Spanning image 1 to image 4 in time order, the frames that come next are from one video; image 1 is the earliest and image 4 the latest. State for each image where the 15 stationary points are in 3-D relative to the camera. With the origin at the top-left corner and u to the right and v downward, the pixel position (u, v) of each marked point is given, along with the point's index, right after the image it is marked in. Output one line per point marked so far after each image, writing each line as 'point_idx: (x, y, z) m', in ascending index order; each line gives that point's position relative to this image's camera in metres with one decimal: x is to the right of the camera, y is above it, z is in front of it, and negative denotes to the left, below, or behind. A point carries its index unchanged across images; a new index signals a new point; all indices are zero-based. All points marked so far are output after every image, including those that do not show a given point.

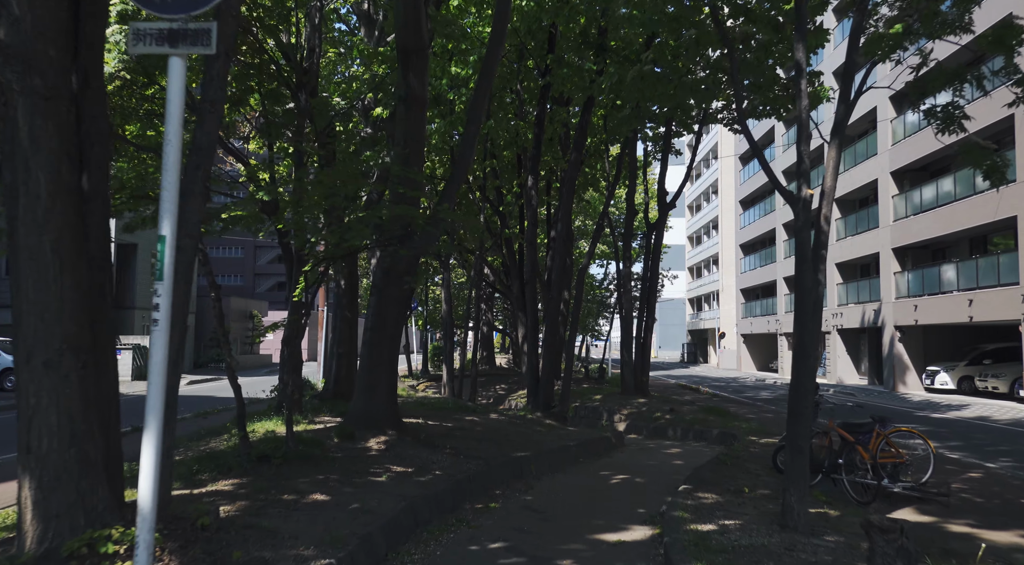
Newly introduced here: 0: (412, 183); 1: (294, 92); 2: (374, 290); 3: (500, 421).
0: (-1.1, +1.1, +7.4) m
1: (-3.1, +2.7, +9.7) m
2: (-1.6, -0.1, +7.9) m
3: (-0.2, -2.2, +10.9) m
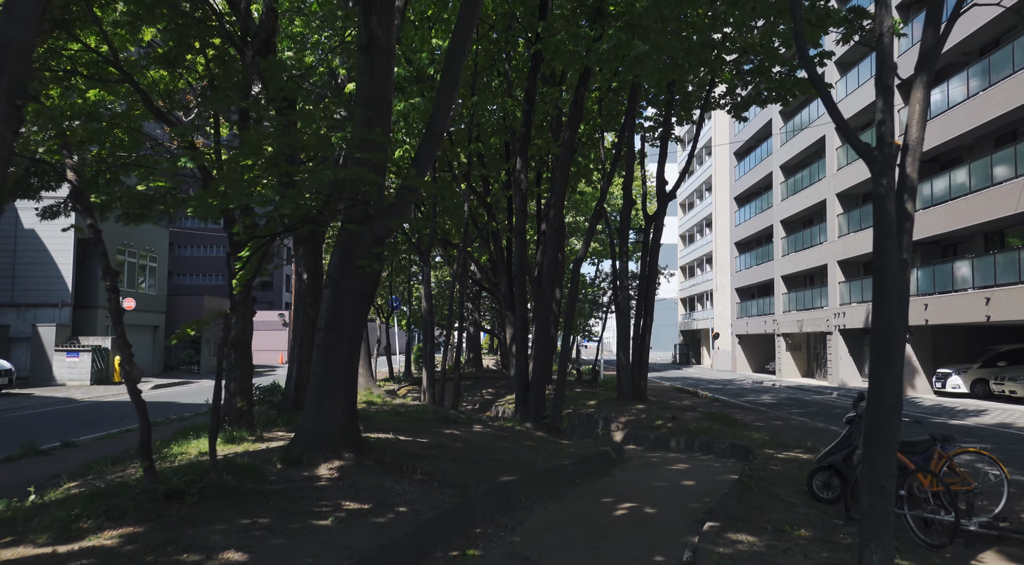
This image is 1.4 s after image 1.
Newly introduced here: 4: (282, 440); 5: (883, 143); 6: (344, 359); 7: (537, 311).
0: (-1.2, +1.2, +6.0) m
1: (-3.3, +2.8, +8.3) m
2: (-1.7, 0.0, +6.5) m
3: (-0.4, -2.1, +9.5) m
4: (-2.5, -1.7, +7.4) m
5: (+2.1, +0.8, +3.9) m
6: (-1.6, -0.7, +6.4) m
7: (+0.5, -0.5, +12.1) m
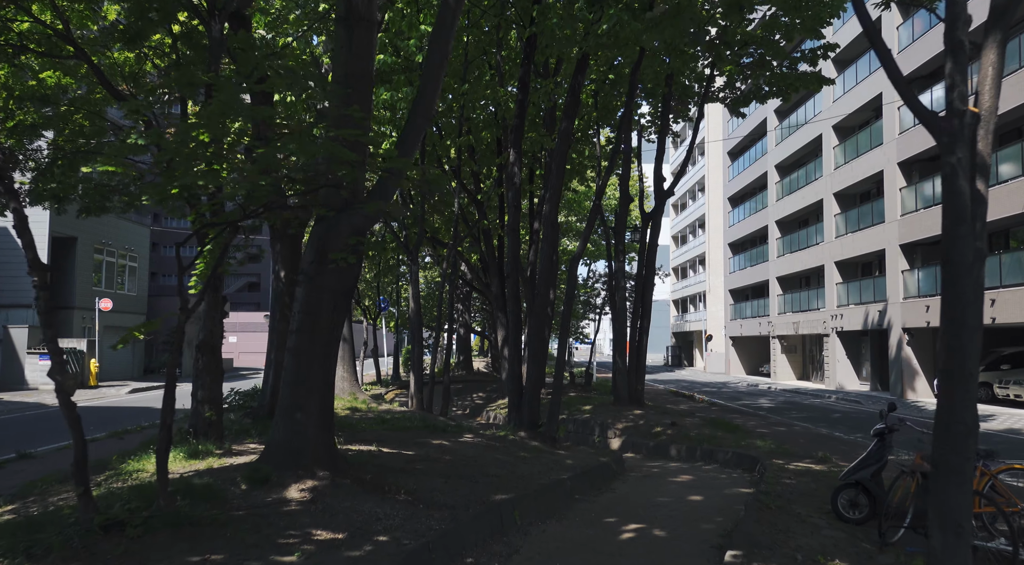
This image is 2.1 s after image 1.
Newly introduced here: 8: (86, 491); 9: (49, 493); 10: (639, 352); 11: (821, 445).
0: (-1.2, +1.2, +5.4) m
1: (-3.3, +2.8, +7.6) m
2: (-1.8, 0.0, +5.8) m
3: (-0.5, -2.1, +8.8) m
4: (-2.5, -1.7, +6.7) m
5: (+2.1, +0.8, +3.3) m
6: (-1.6, -0.7, +5.7) m
7: (+0.3, -0.5, +11.4) m
8: (-2.6, -1.3, +4.2) m
9: (-3.7, -1.7, +5.5) m
10: (+3.0, -1.6, +16.1) m
11: (+5.2, -2.7, +11.6) m
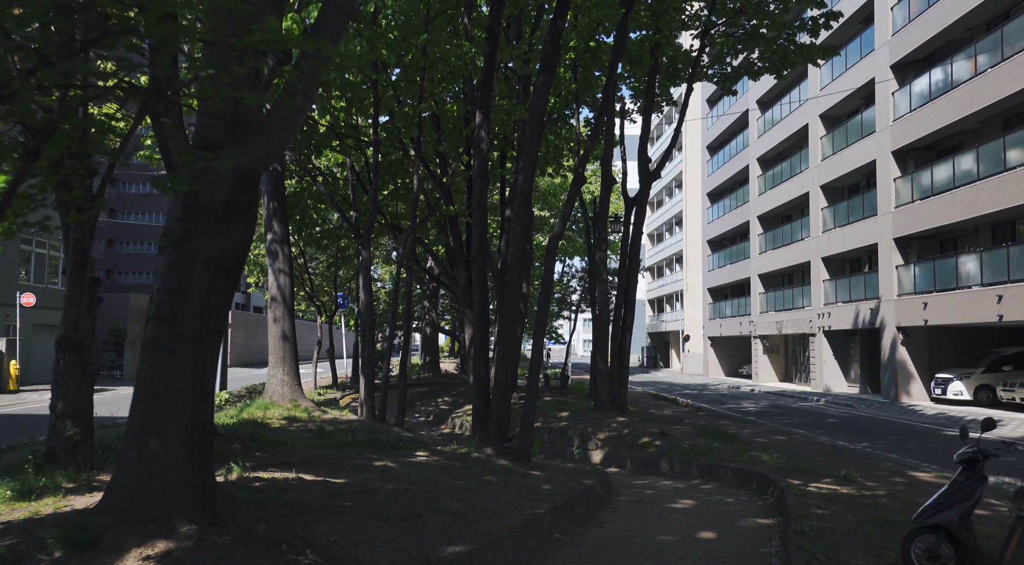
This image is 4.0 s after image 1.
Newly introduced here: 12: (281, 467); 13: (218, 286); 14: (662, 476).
0: (-1.5, +1.4, +3.6) m
1: (-3.7, +3.0, +5.8) m
2: (-2.0, +0.2, +4.0) m
3: (-0.8, -1.9, +7.1) m
4: (-2.8, -1.5, +4.9) m
5: (+2.0, +1.0, +1.7) m
6: (-1.9, -0.5, +3.9) m
7: (-0.1, -0.3, +9.7) m
8: (-2.8, -1.1, +2.4) m
9: (-4.0, -1.5, +3.7) m
10: (+2.3, -1.5, +14.5) m
11: (+4.7, -2.6, +10.1) m
12: (-2.1, -1.7, +6.2) m
13: (-1.7, 0.0, +4.1) m
14: (+2.2, -2.8, +10.1) m
